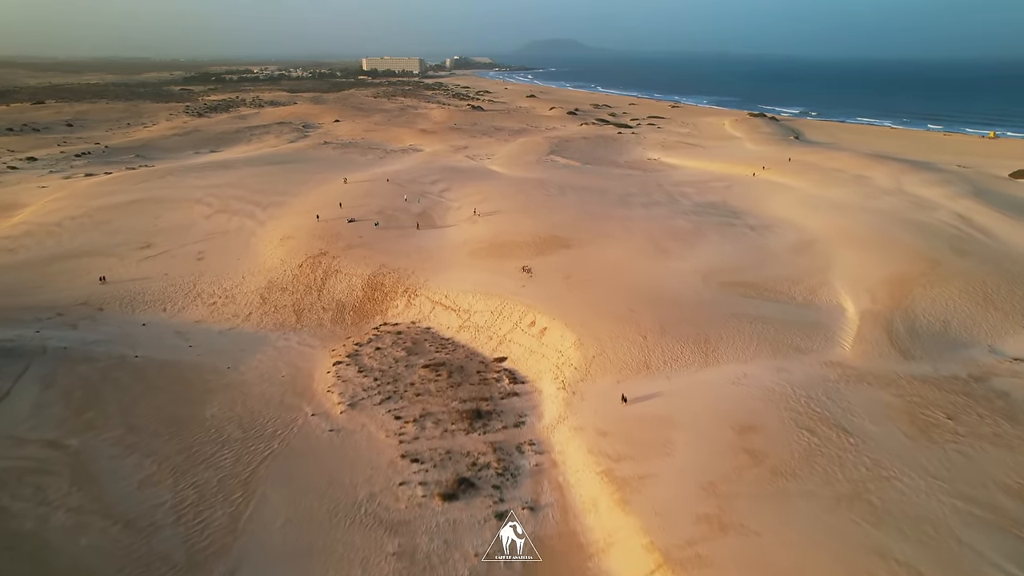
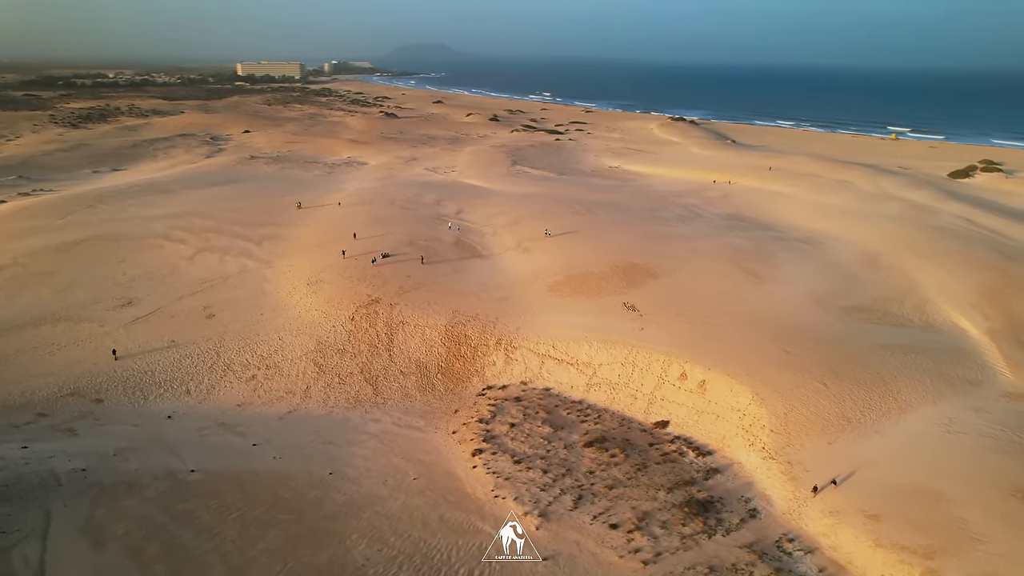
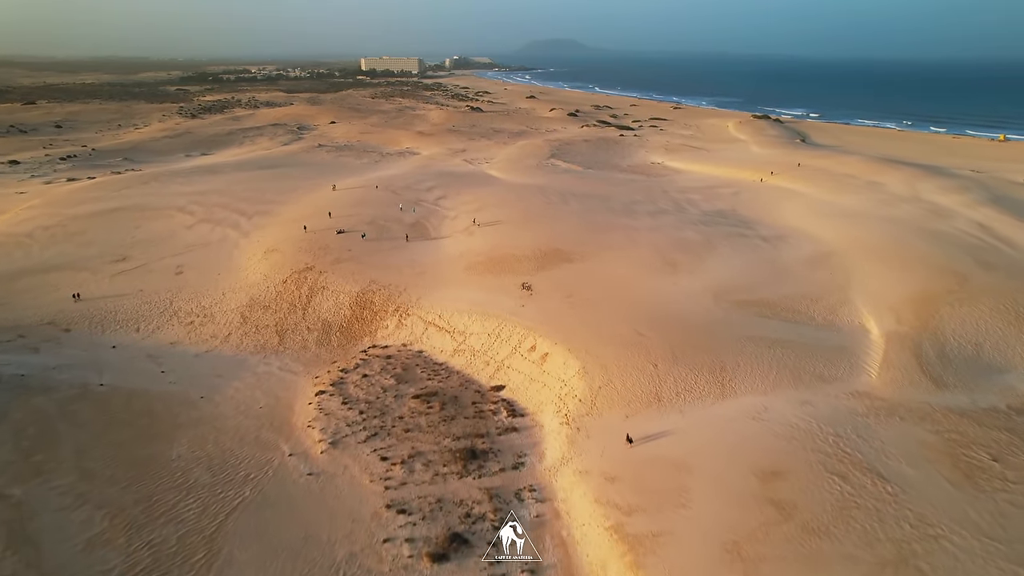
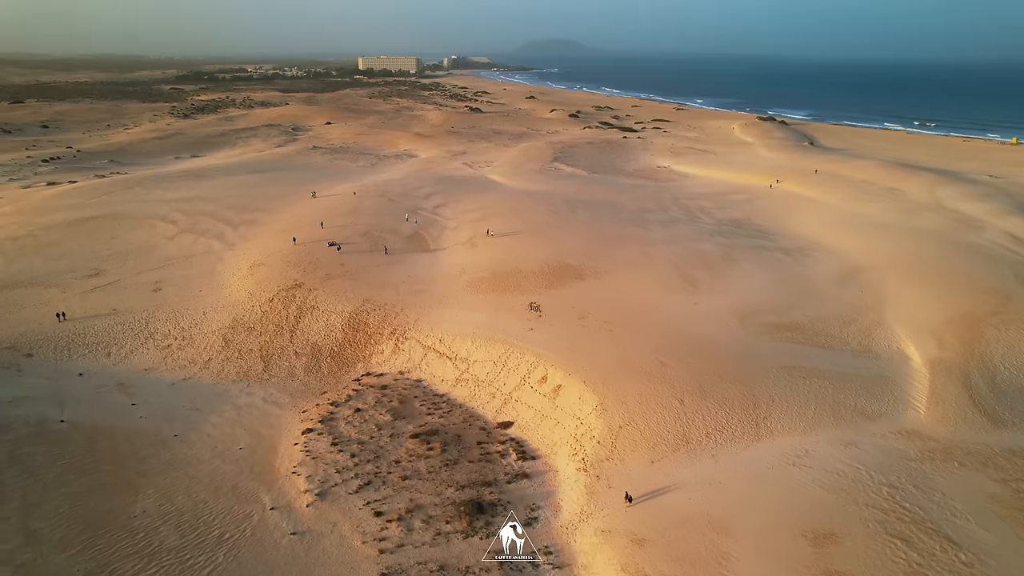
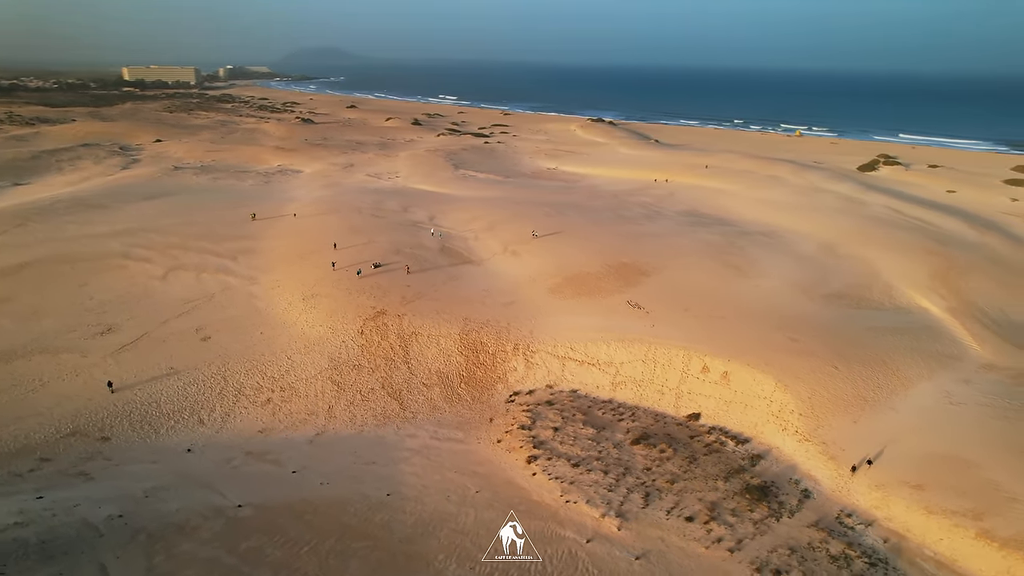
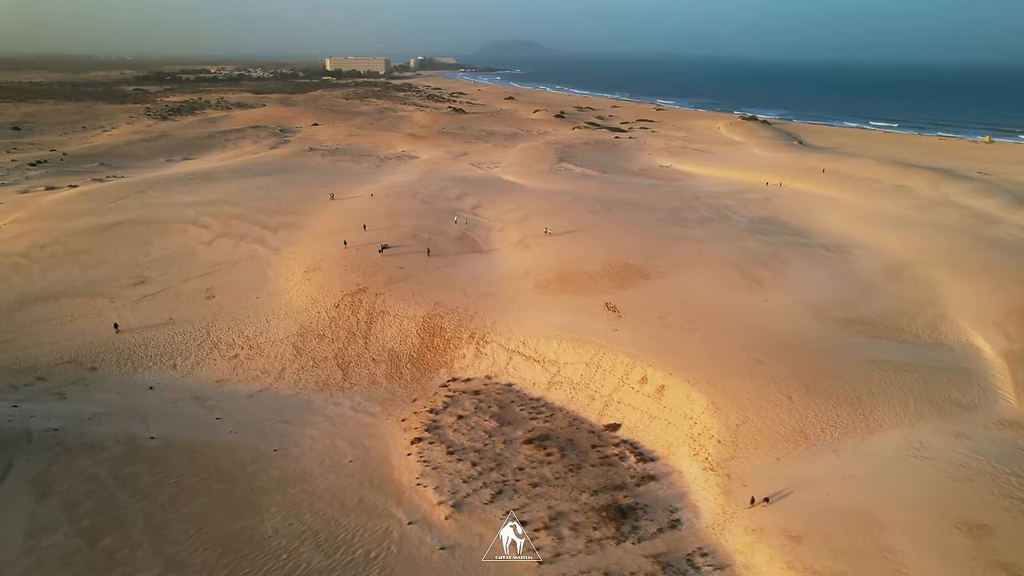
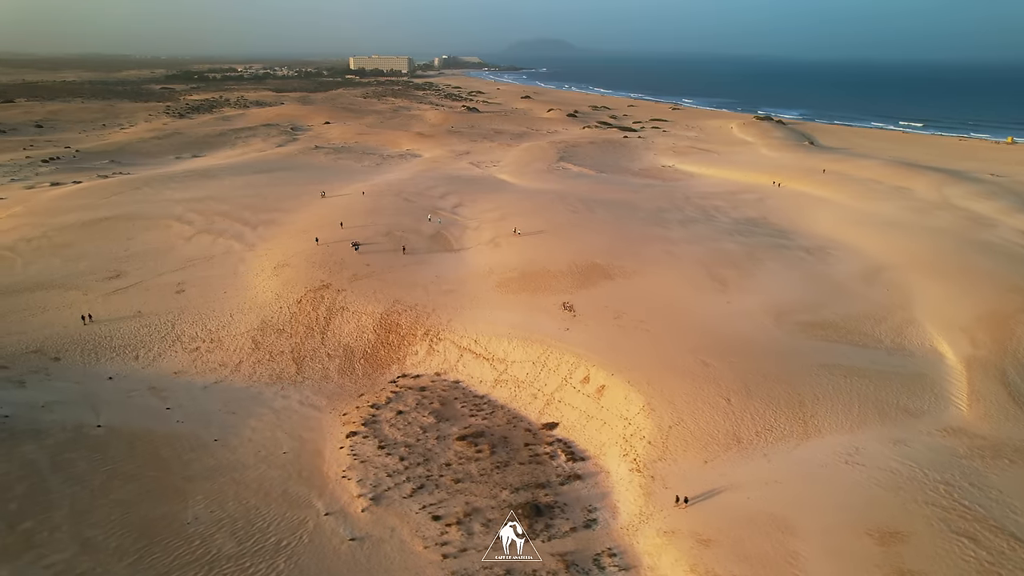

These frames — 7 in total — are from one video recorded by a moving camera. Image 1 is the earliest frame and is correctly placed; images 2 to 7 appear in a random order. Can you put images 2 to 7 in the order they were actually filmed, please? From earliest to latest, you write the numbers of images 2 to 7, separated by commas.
3, 4, 7, 6, 2, 5
